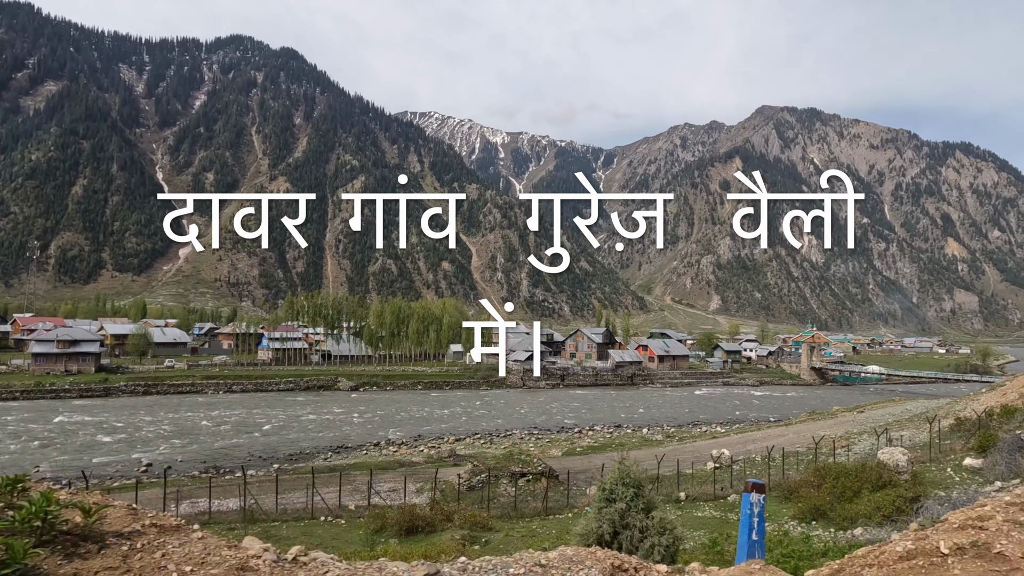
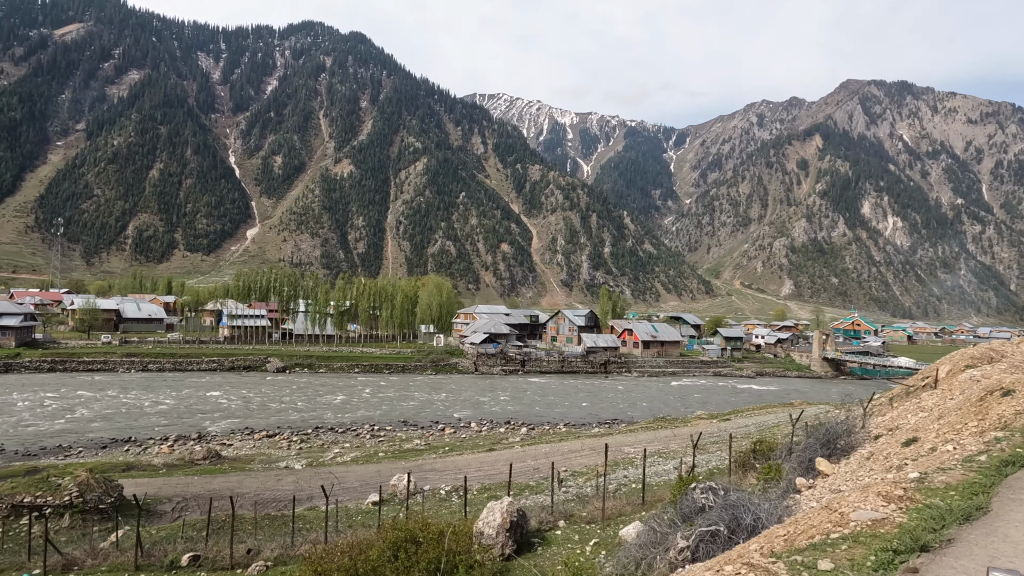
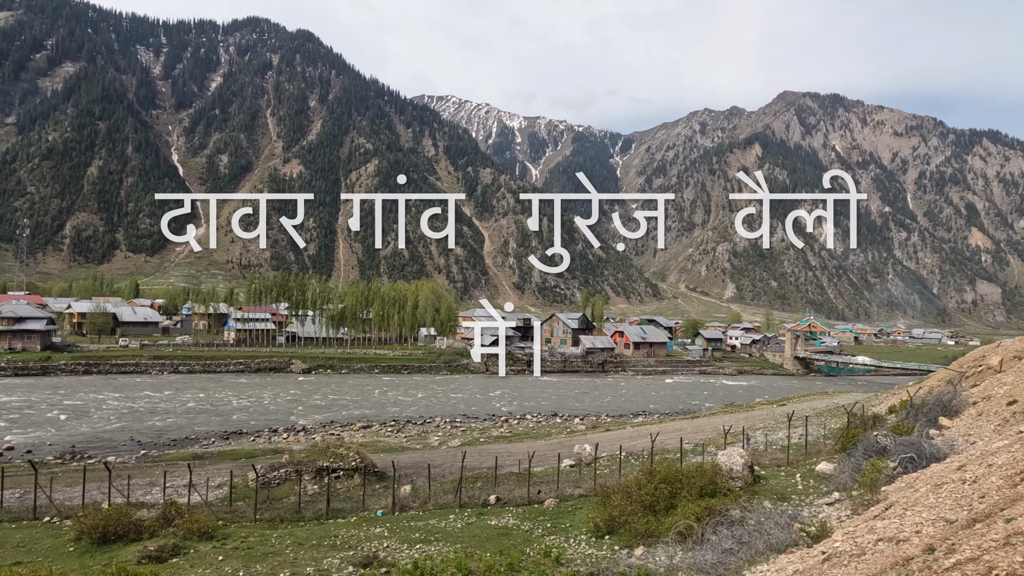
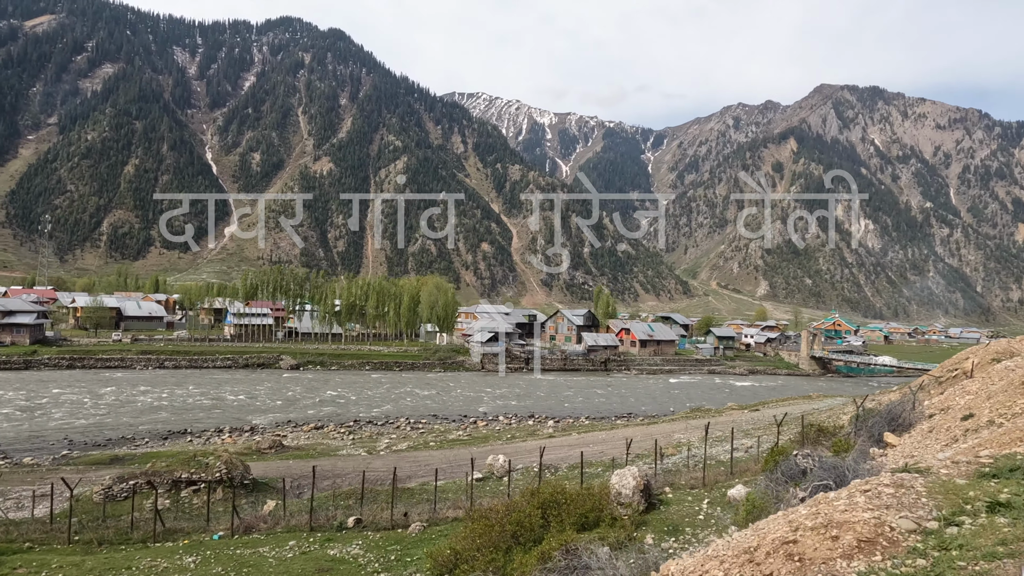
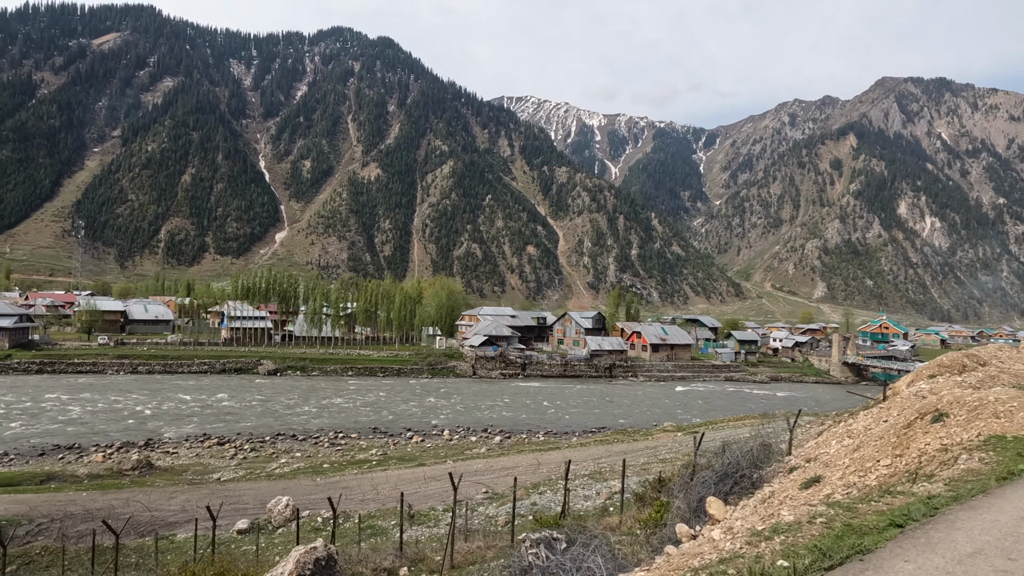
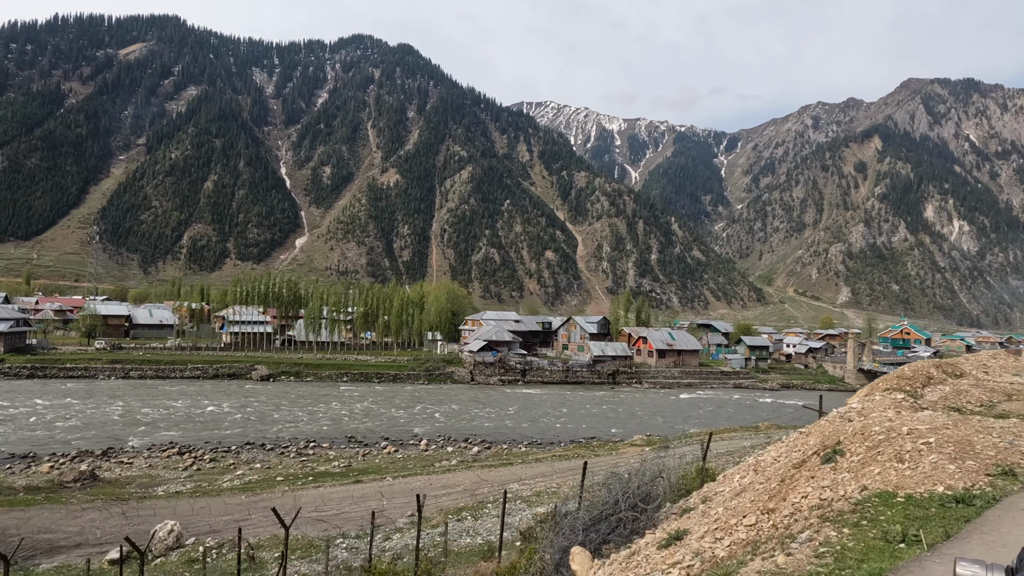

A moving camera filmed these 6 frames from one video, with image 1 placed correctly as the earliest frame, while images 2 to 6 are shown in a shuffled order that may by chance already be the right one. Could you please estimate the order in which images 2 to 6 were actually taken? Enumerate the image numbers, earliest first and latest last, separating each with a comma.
3, 4, 2, 5, 6
